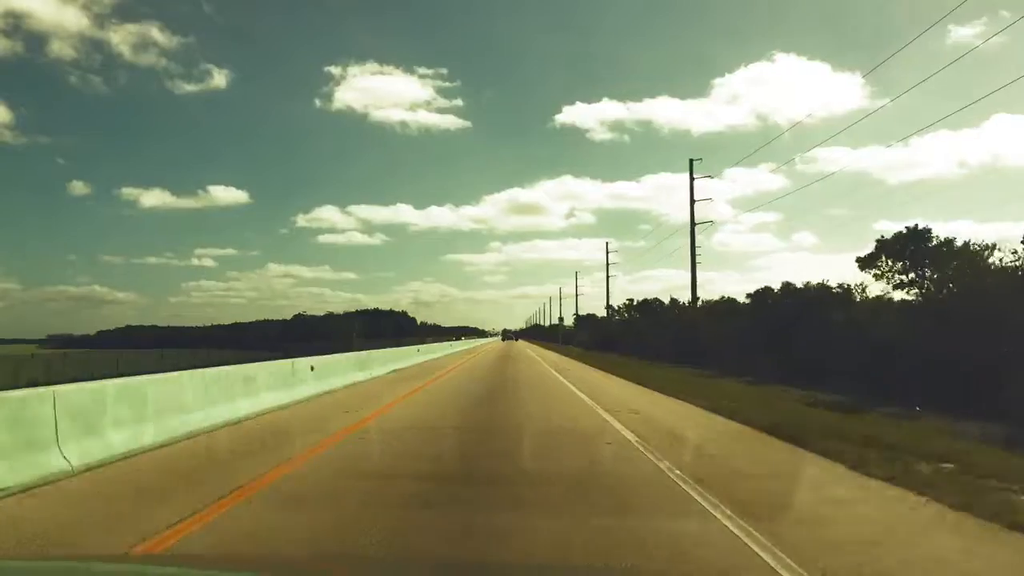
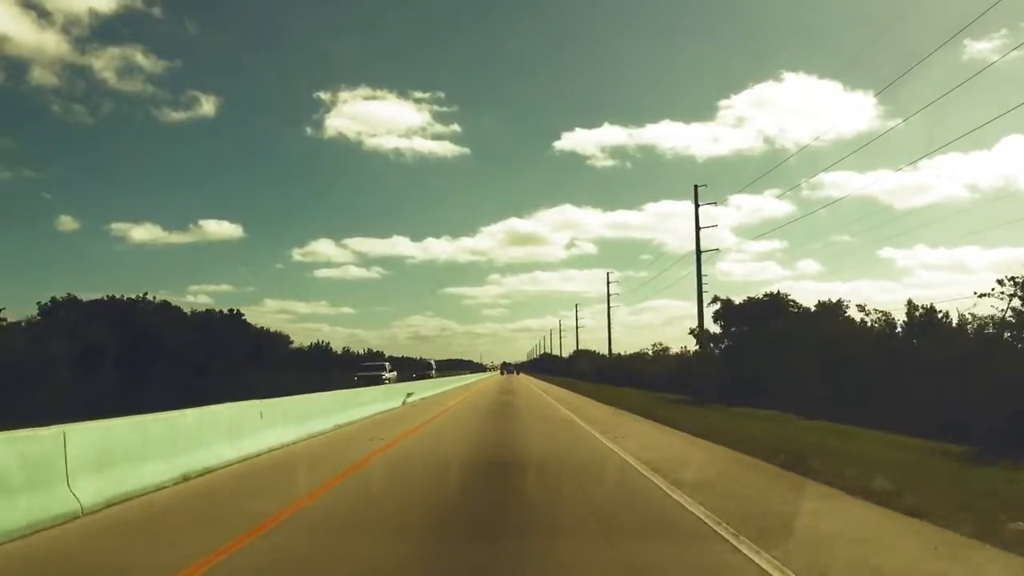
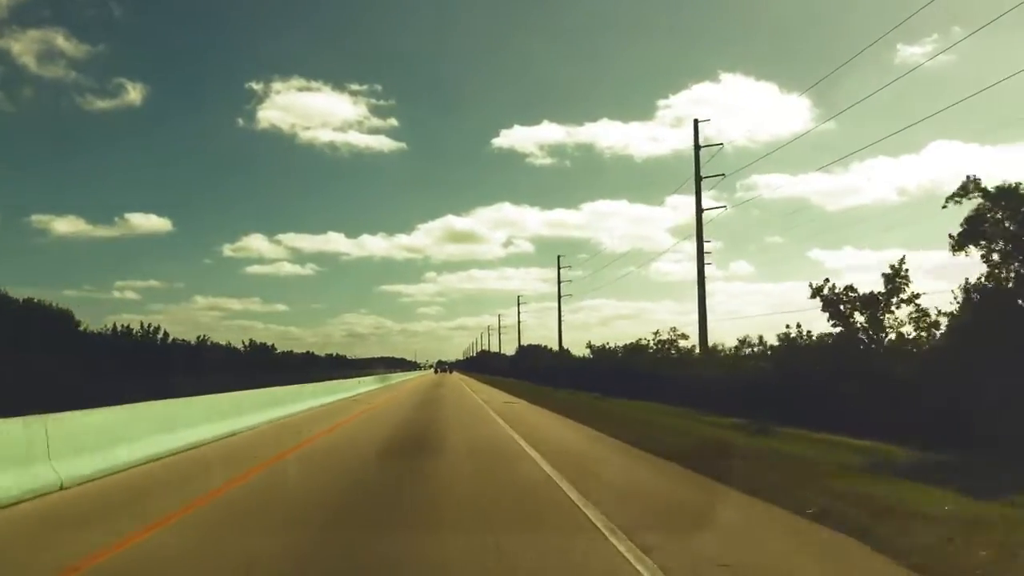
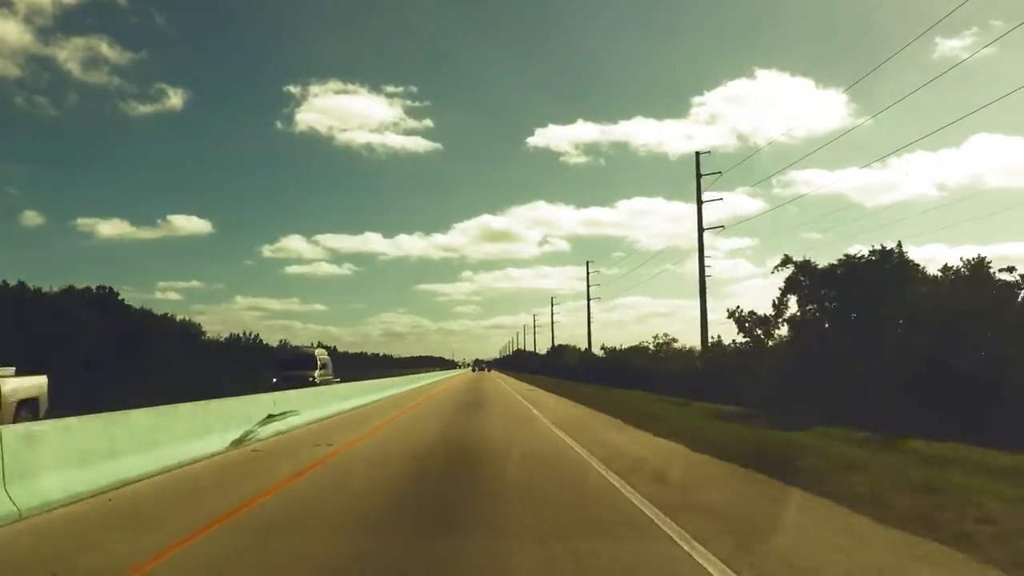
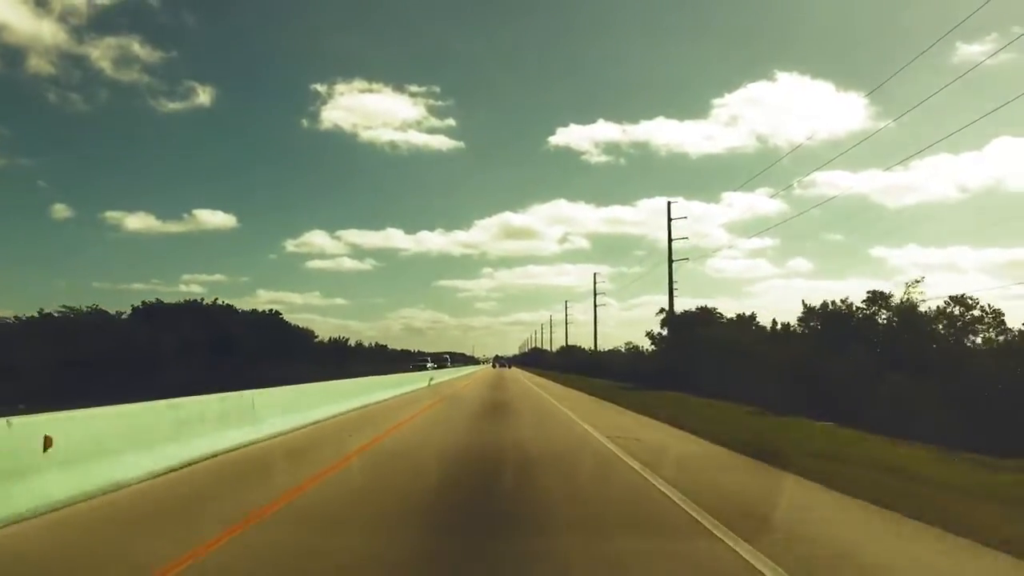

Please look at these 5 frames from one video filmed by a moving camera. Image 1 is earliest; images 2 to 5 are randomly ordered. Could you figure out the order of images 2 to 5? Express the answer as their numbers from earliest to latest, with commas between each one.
5, 2, 4, 3
